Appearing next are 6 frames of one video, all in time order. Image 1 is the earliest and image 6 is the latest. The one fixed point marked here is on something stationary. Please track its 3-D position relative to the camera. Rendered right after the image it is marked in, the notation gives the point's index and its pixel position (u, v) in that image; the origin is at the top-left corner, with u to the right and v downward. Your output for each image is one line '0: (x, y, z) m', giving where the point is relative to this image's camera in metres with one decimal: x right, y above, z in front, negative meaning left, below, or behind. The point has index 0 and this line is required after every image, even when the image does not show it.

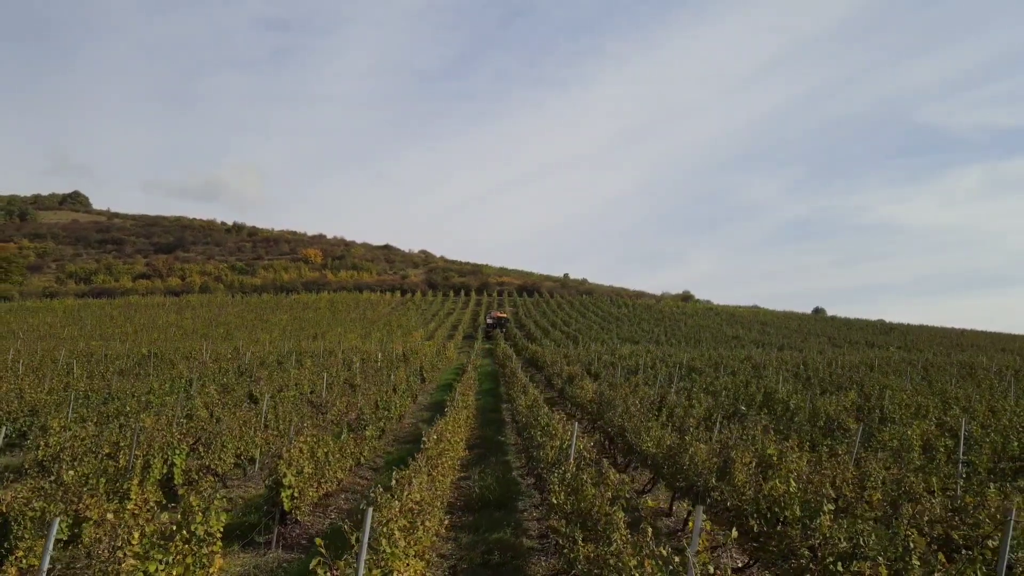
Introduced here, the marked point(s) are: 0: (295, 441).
0: (-3.1, -2.2, +7.3) m
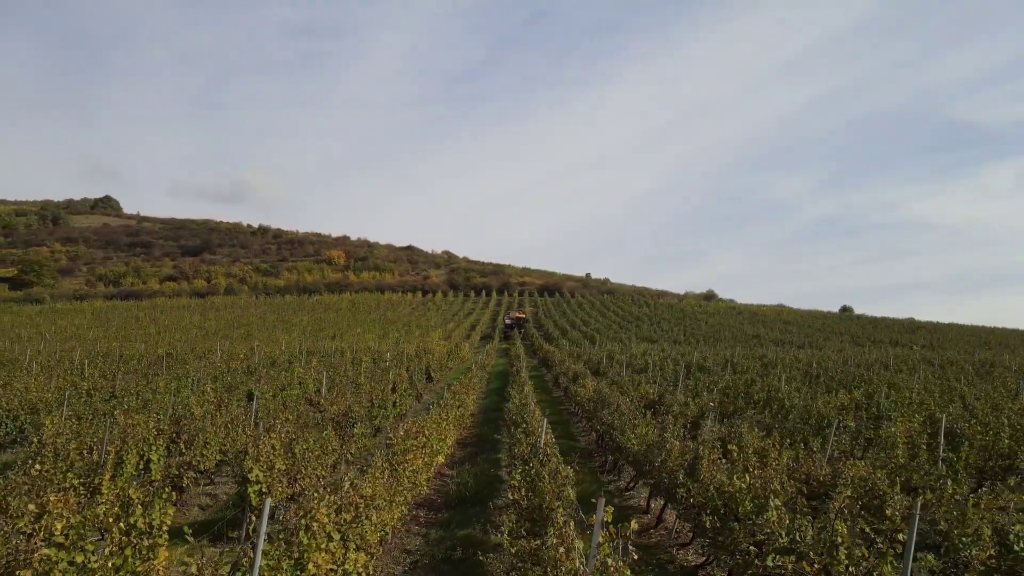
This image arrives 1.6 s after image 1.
0: (-3.5, -2.2, +7.4) m
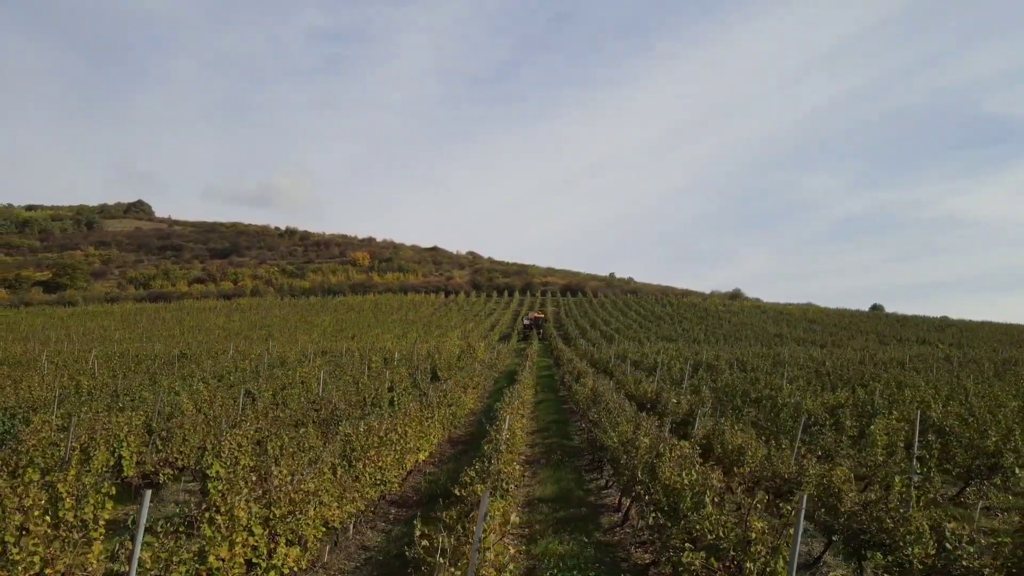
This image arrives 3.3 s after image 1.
0: (-4.0, -2.1, +7.5) m
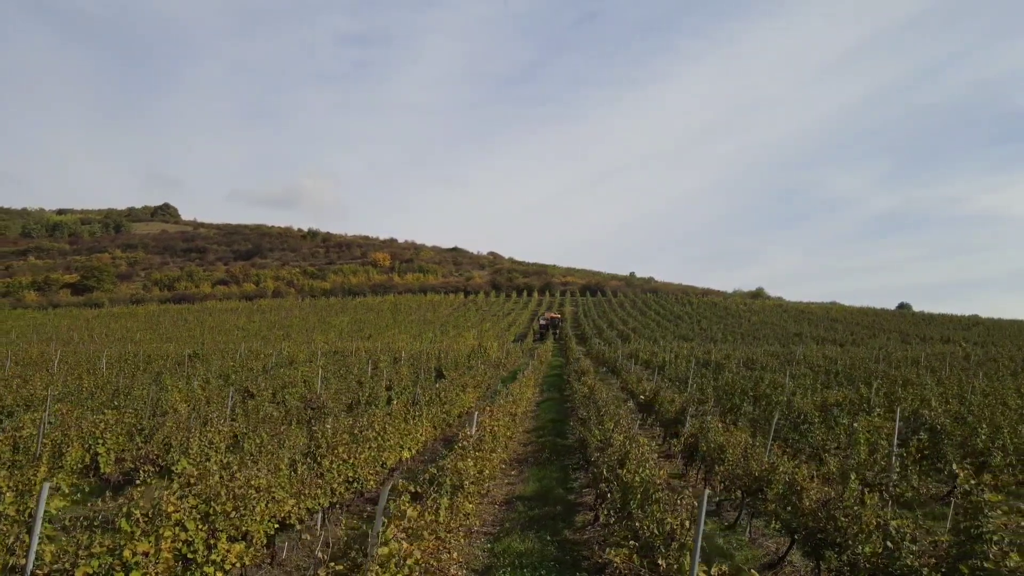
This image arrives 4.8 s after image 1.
0: (-4.4, -2.1, +7.5) m
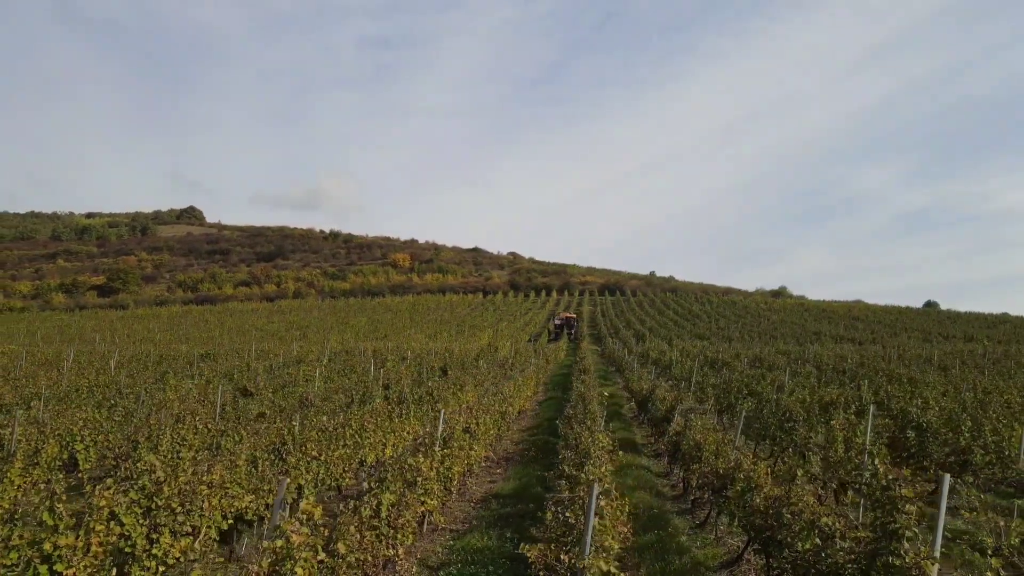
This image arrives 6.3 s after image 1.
0: (-4.8, -2.1, +7.6) m
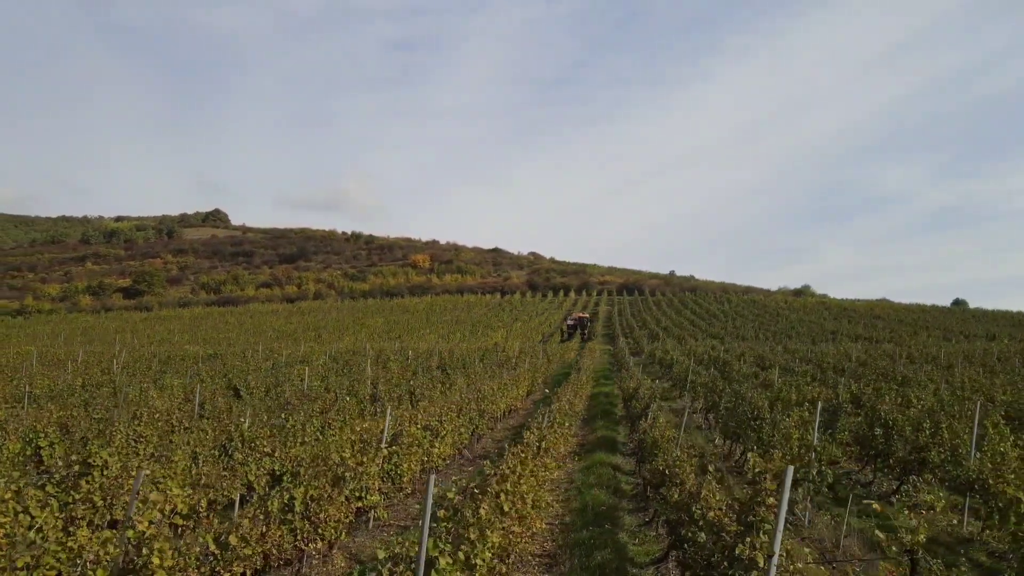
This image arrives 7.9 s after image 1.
0: (-5.5, -2.1, +7.7) m
